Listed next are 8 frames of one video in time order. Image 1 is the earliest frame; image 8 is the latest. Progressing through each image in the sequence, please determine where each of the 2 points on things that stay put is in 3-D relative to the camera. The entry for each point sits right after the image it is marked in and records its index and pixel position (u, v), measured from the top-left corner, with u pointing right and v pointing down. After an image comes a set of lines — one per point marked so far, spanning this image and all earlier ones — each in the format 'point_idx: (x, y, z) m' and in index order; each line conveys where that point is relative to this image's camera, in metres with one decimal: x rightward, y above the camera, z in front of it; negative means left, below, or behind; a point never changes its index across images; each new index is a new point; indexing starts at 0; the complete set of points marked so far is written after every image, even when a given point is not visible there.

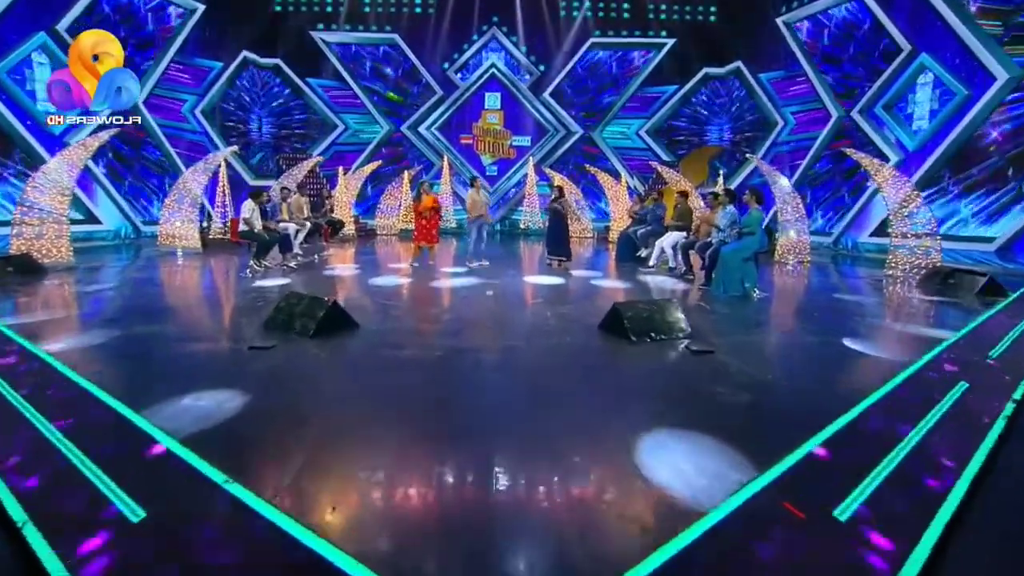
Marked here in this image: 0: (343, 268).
0: (-2.1, +0.2, +9.0) m
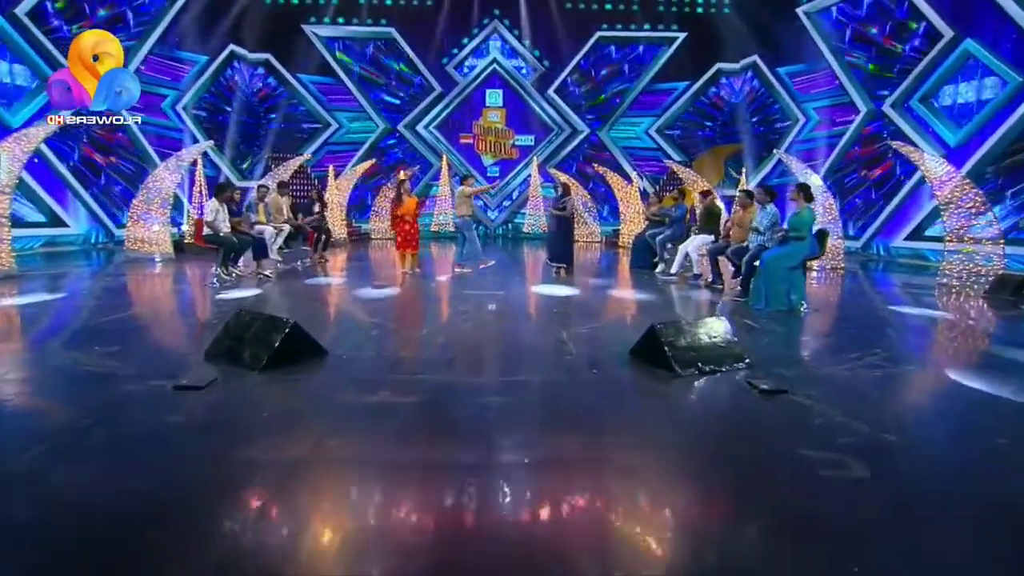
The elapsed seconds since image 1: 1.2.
0: (-2.1, +0.1, +8.1) m
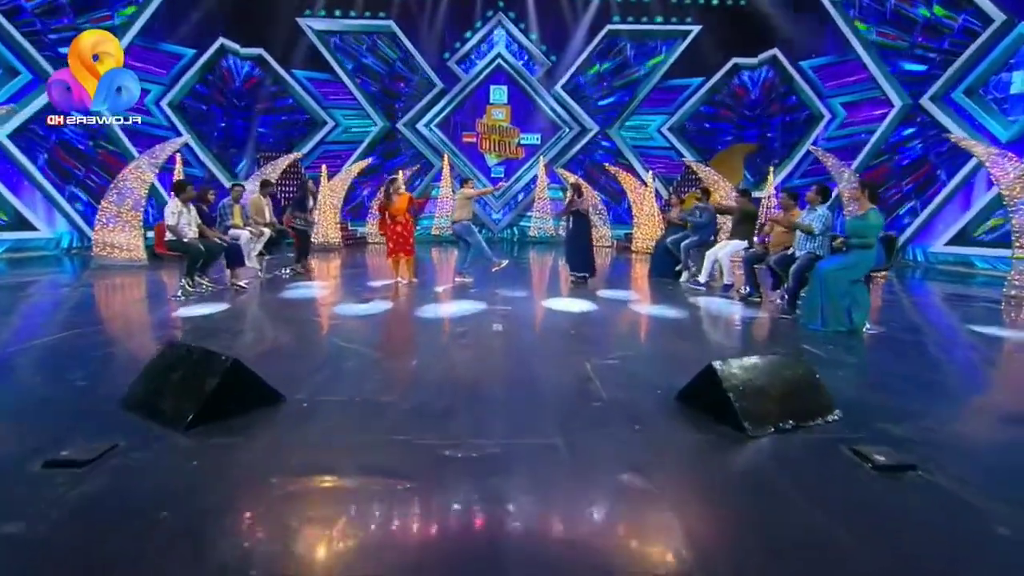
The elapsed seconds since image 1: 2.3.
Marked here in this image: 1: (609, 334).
0: (-2.0, 0.0, +7.2) m
1: (+0.7, -0.3, +5.1) m
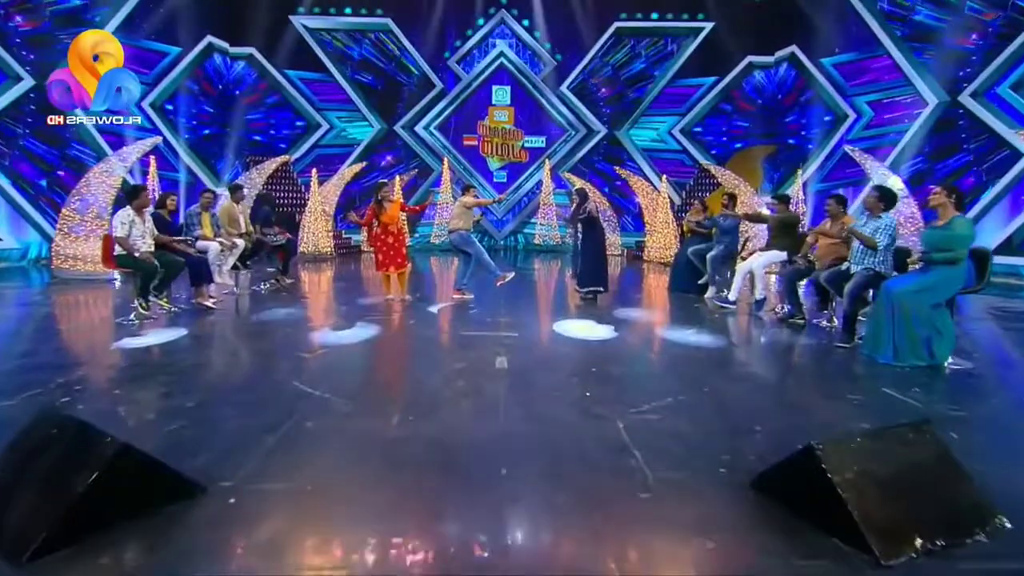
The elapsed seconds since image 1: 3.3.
0: (-1.9, -0.1, +6.4) m
1: (+0.7, -0.4, +4.3) m
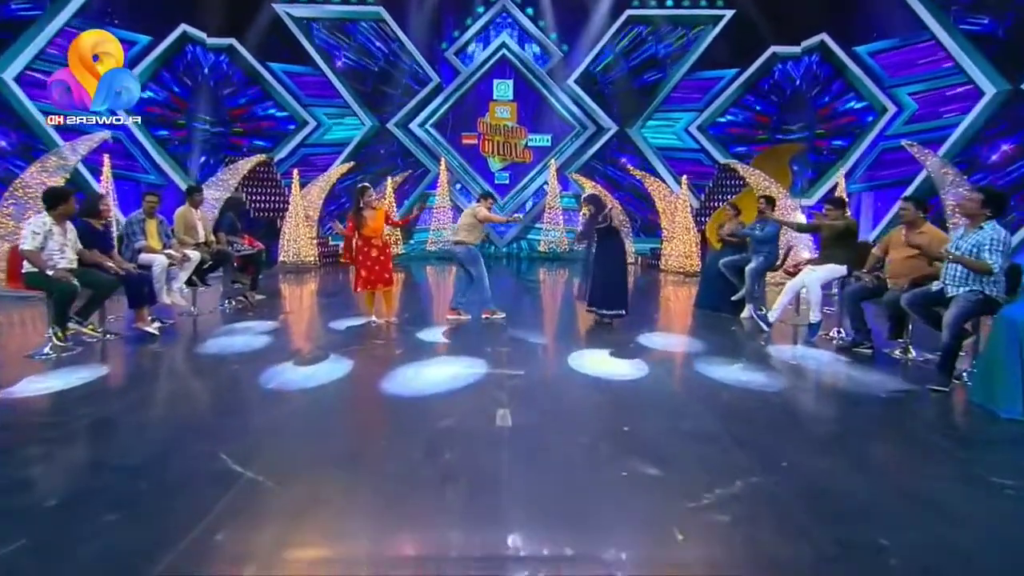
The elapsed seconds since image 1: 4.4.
0: (-1.9, -0.3, +5.5) m
1: (+0.7, -0.6, +3.4) m
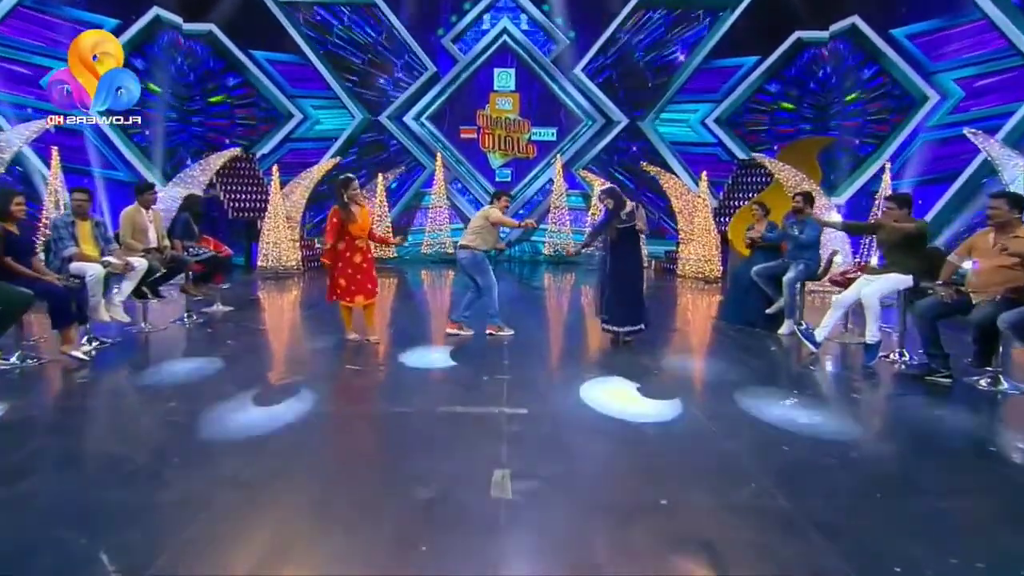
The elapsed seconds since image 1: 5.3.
0: (-1.9, -0.4, +4.8) m
1: (+0.7, -0.7, +2.6) m
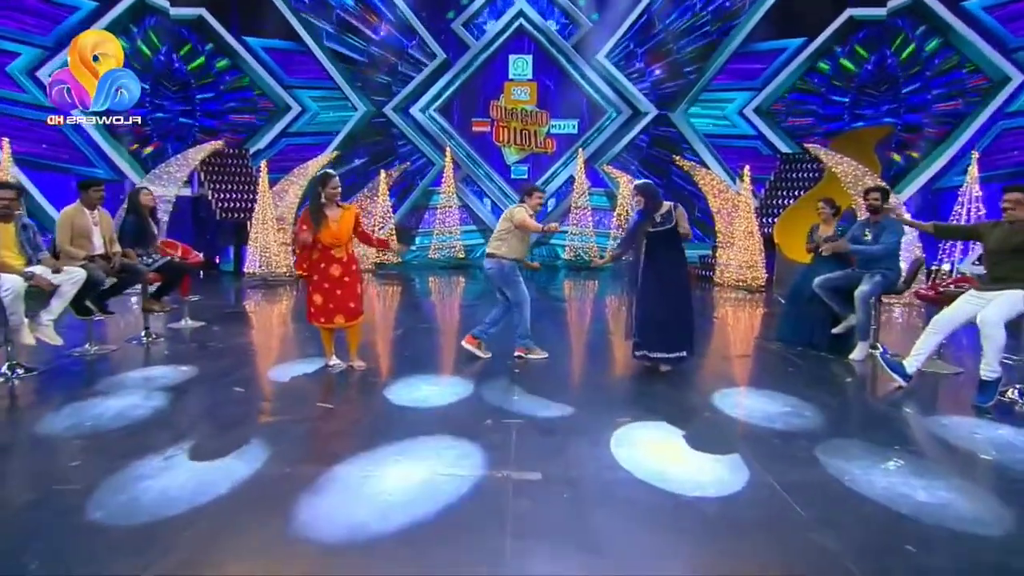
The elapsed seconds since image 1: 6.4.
0: (-1.8, -0.4, +4.0) m
1: (+0.7, -0.7, +1.7) m
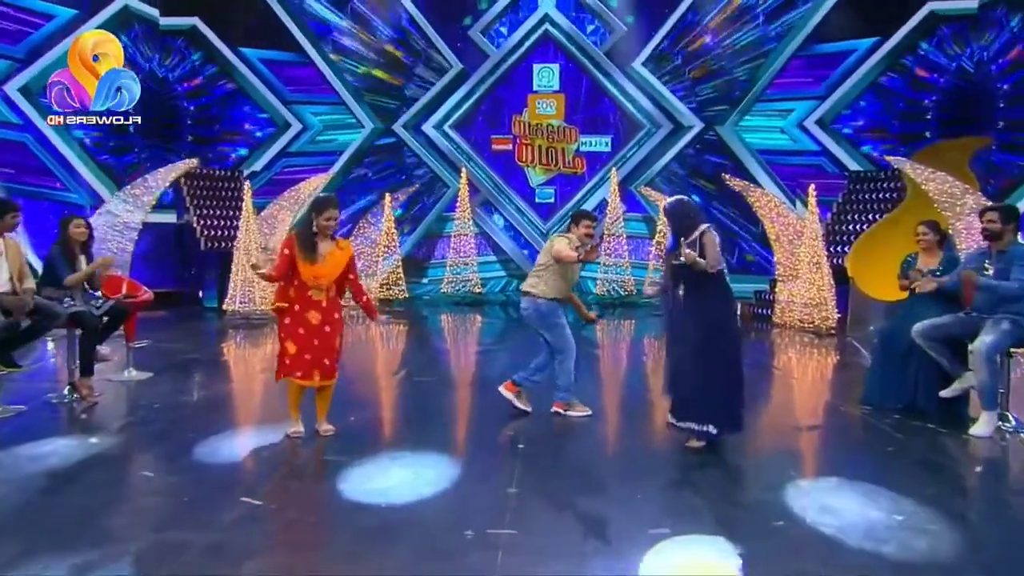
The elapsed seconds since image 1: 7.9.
0: (-1.8, -0.6, +3.1) m
1: (+0.6, -0.9, +0.7) m
